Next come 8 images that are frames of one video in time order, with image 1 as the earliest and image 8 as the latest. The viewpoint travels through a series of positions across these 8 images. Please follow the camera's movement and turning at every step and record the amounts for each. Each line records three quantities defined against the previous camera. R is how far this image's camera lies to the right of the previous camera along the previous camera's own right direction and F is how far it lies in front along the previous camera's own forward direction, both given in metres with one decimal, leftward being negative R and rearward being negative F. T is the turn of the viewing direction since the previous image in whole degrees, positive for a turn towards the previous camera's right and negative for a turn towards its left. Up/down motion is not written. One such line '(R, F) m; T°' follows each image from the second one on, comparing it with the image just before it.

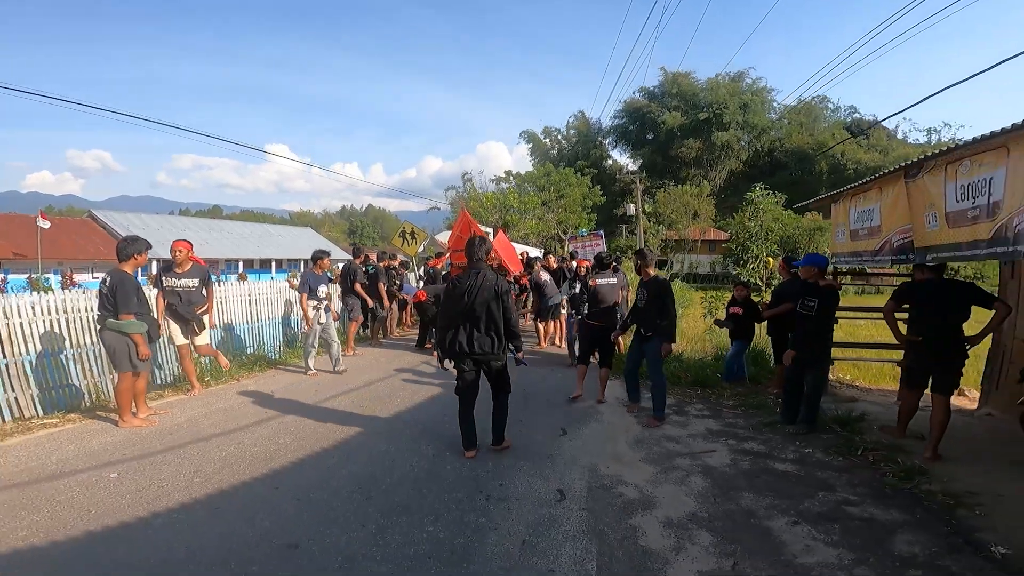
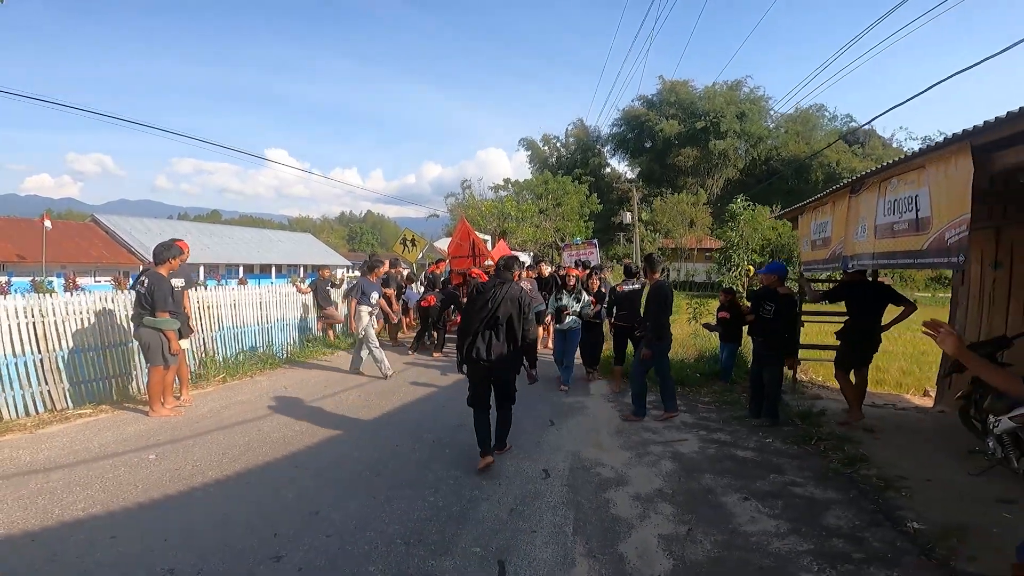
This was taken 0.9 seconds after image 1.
(0.0, -0.6) m; 0°
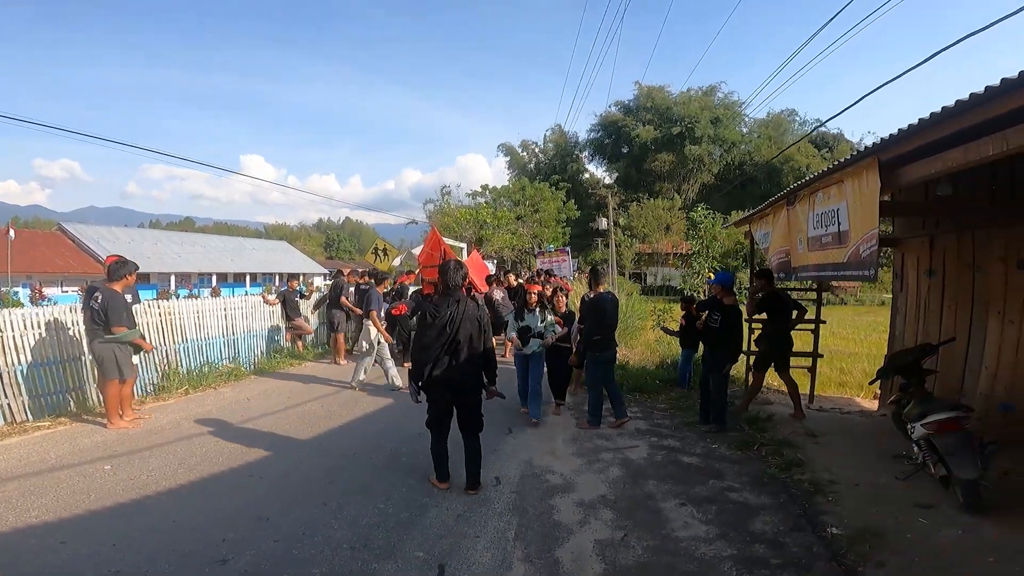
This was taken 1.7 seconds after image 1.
(+0.2, -0.2) m; +2°
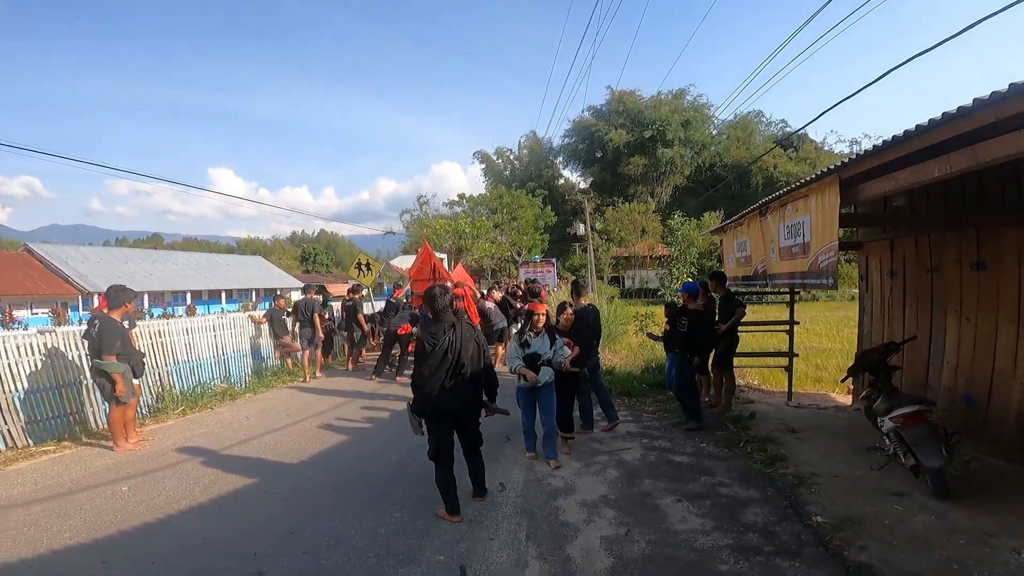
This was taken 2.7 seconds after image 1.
(-0.2, -0.3) m; +2°
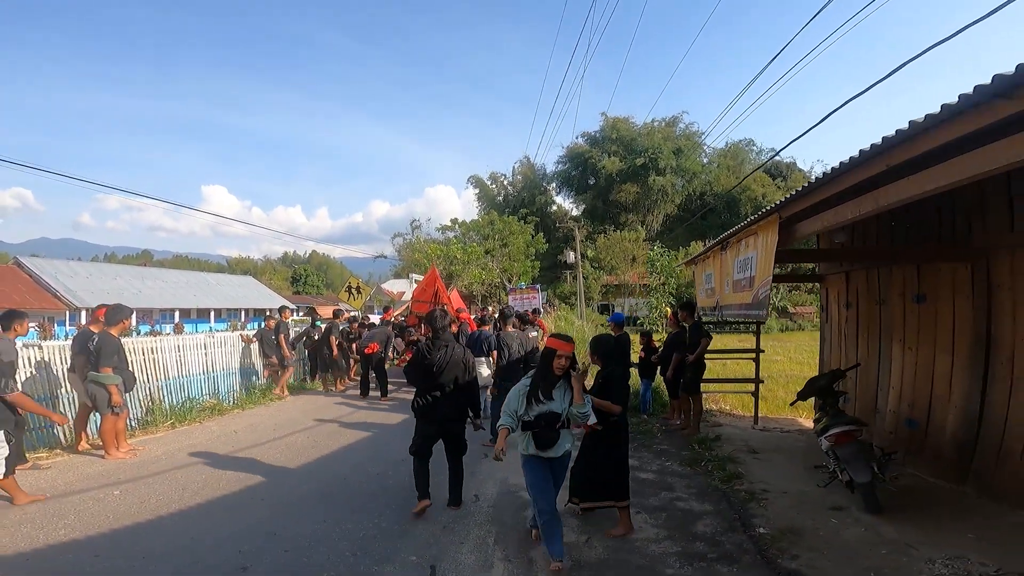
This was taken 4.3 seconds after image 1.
(+0.1, -0.4) m; +1°
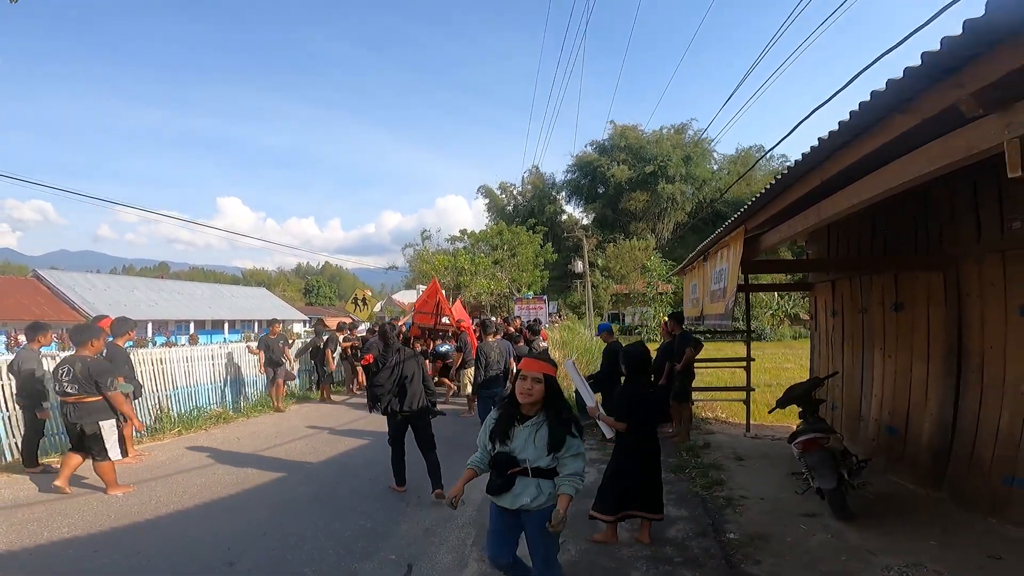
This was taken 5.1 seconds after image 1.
(+0.3, -0.2) m; -1°
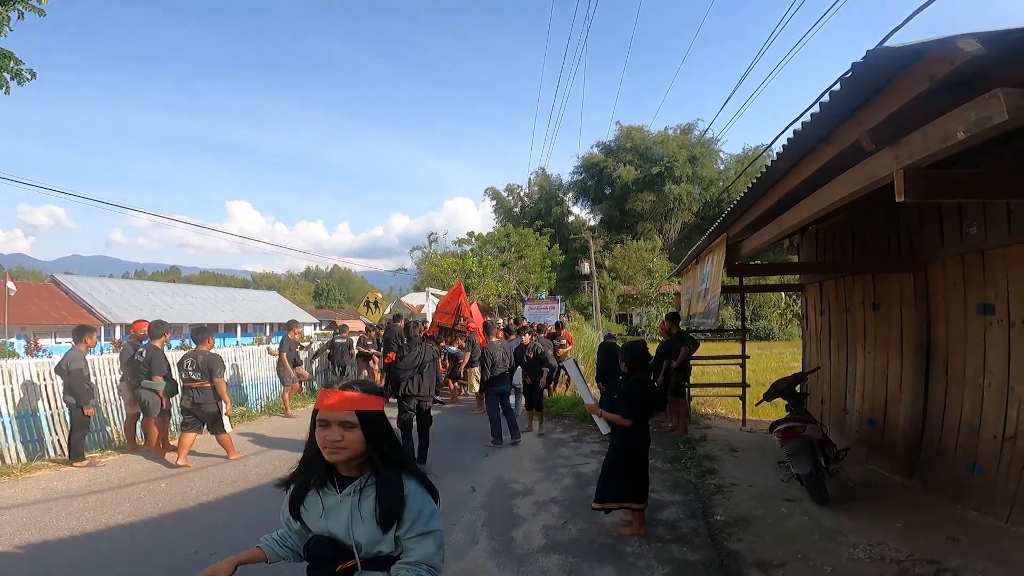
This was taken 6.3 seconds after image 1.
(0.0, -0.5) m; -1°
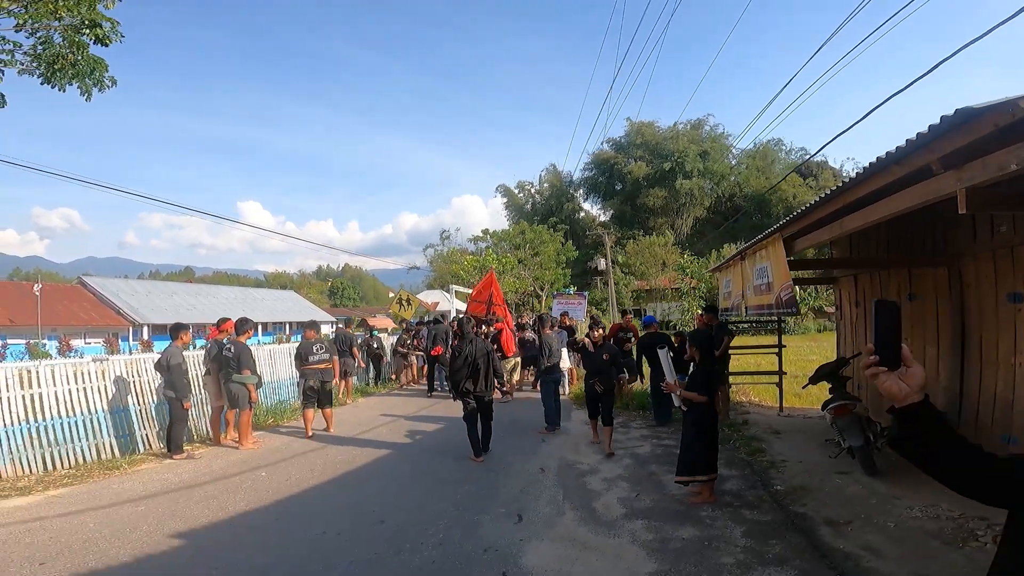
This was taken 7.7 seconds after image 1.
(-0.6, -0.6) m; -1°
